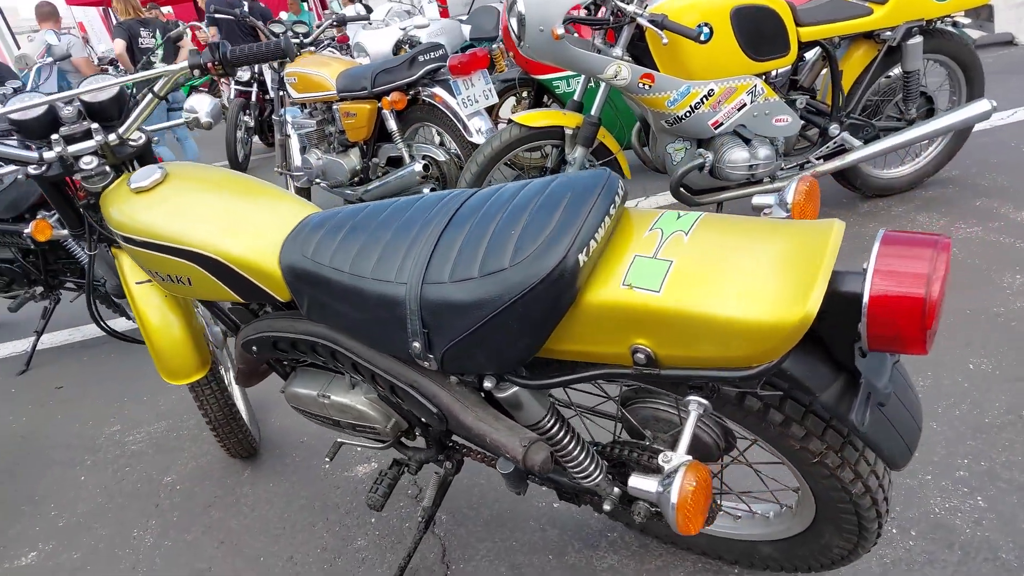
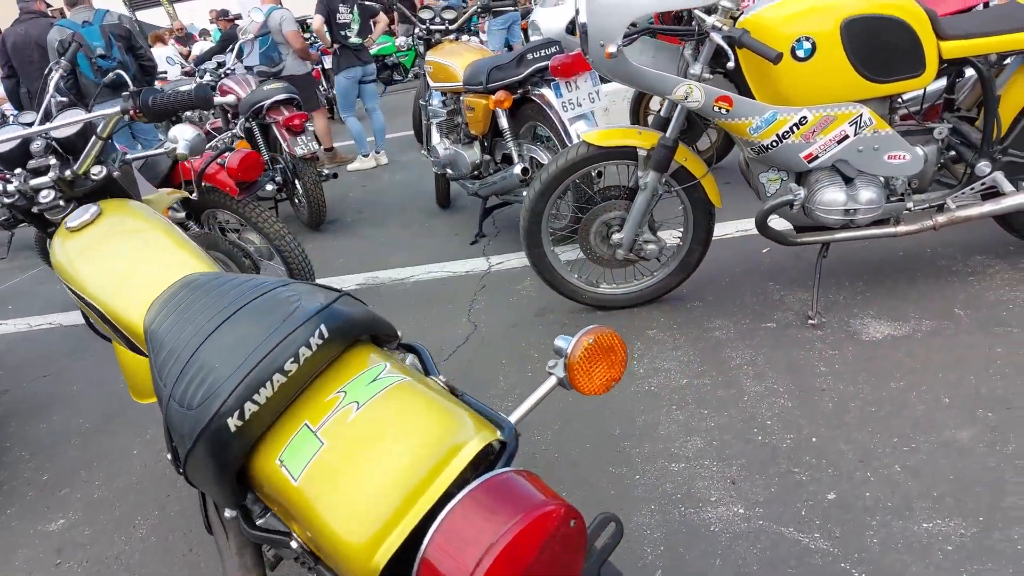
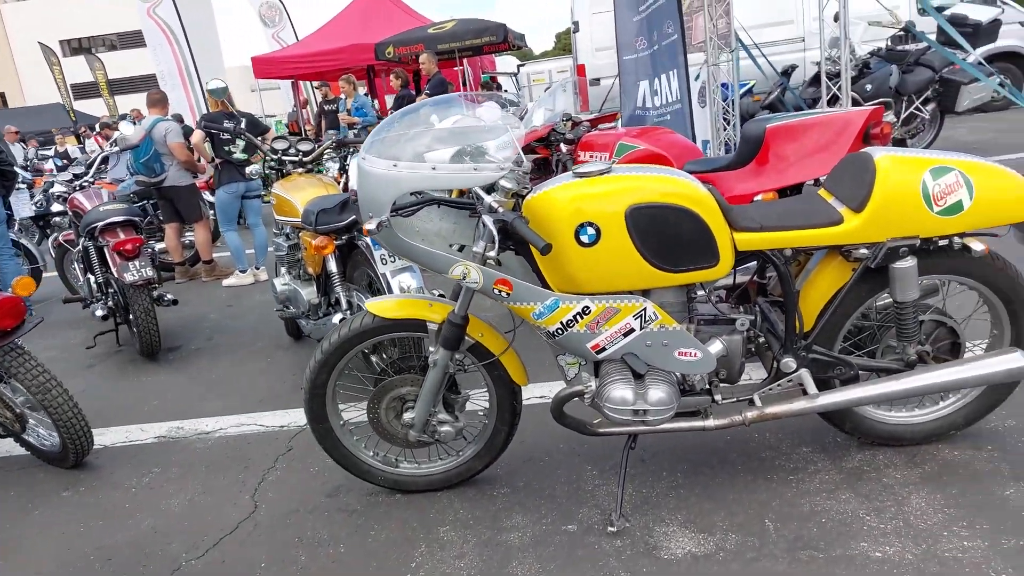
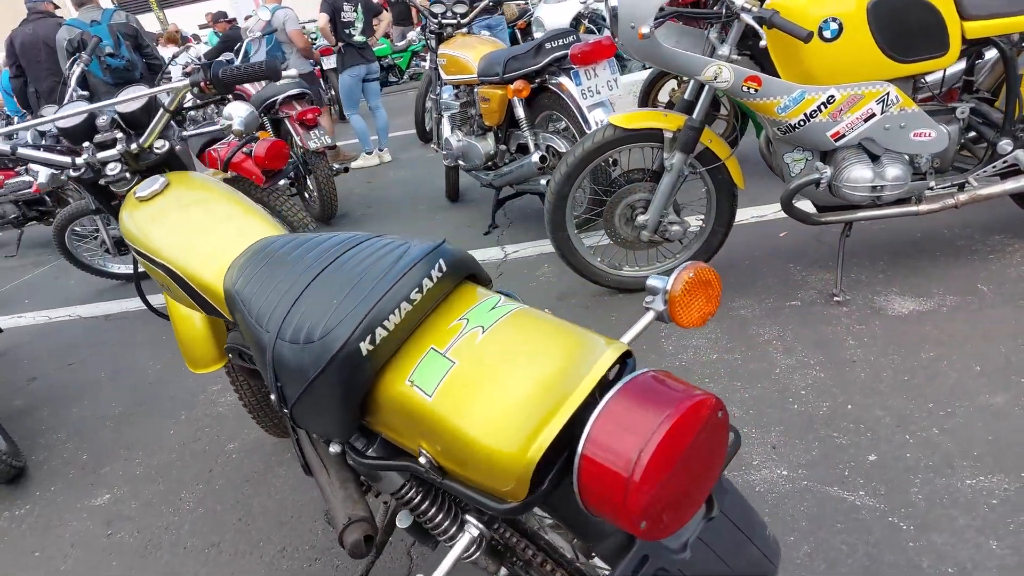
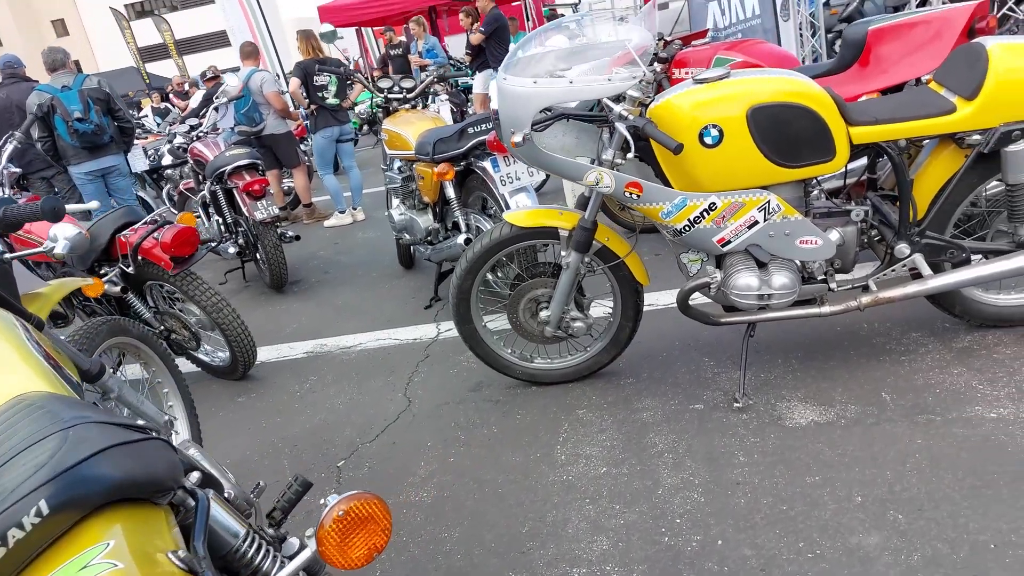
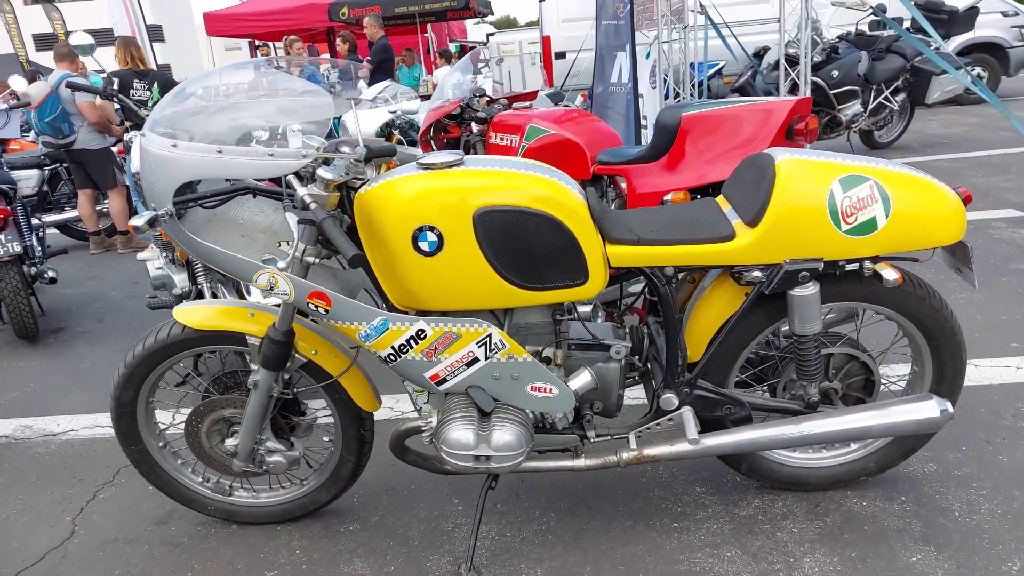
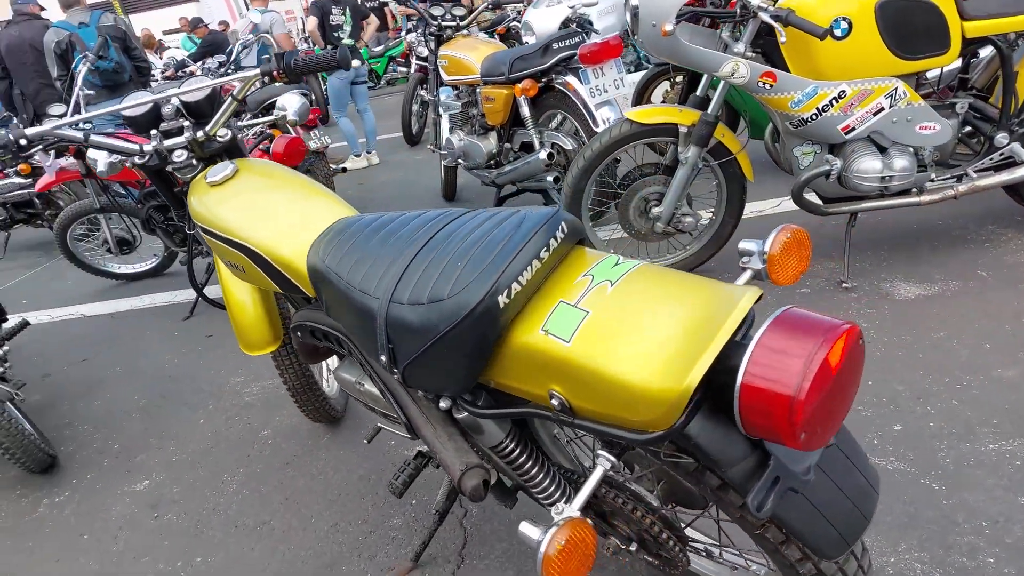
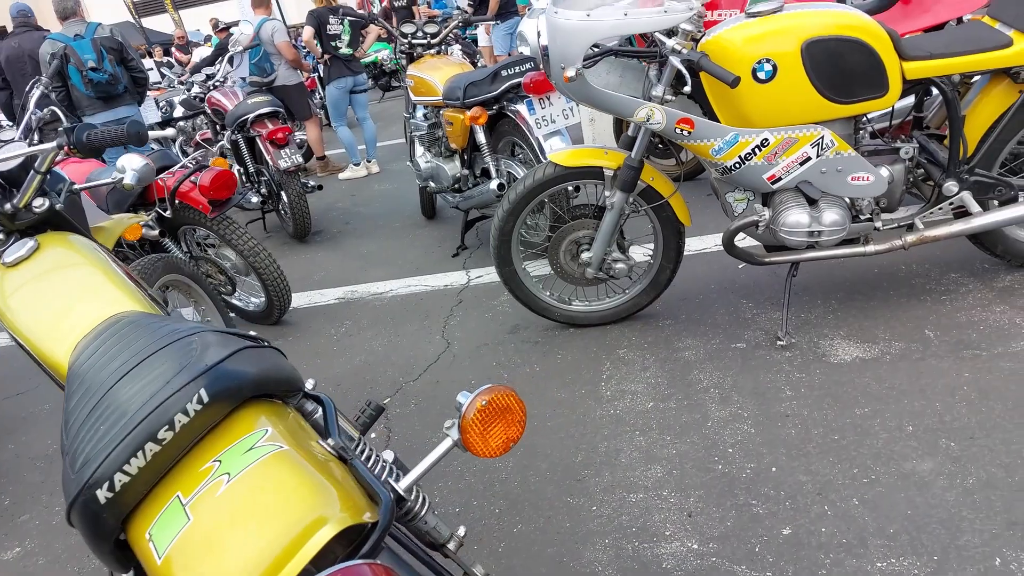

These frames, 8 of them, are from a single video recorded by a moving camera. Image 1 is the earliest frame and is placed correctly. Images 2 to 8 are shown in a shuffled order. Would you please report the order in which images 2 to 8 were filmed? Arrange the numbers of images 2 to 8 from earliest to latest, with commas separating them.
7, 4, 2, 8, 5, 3, 6
